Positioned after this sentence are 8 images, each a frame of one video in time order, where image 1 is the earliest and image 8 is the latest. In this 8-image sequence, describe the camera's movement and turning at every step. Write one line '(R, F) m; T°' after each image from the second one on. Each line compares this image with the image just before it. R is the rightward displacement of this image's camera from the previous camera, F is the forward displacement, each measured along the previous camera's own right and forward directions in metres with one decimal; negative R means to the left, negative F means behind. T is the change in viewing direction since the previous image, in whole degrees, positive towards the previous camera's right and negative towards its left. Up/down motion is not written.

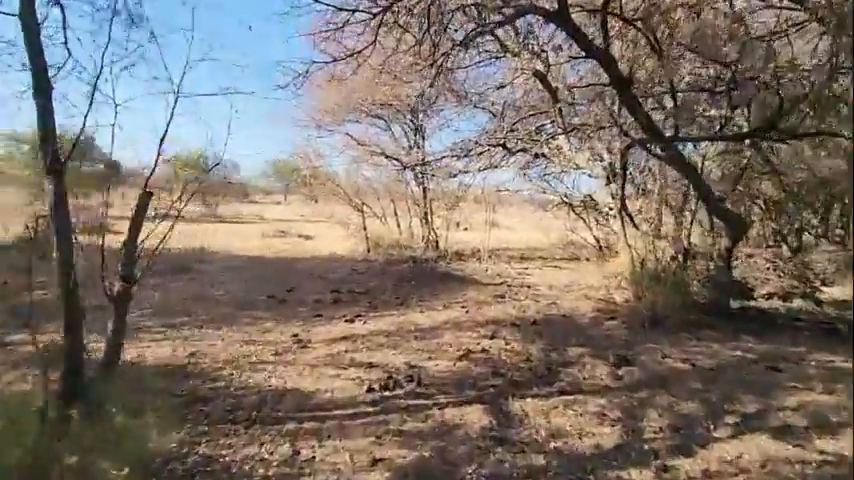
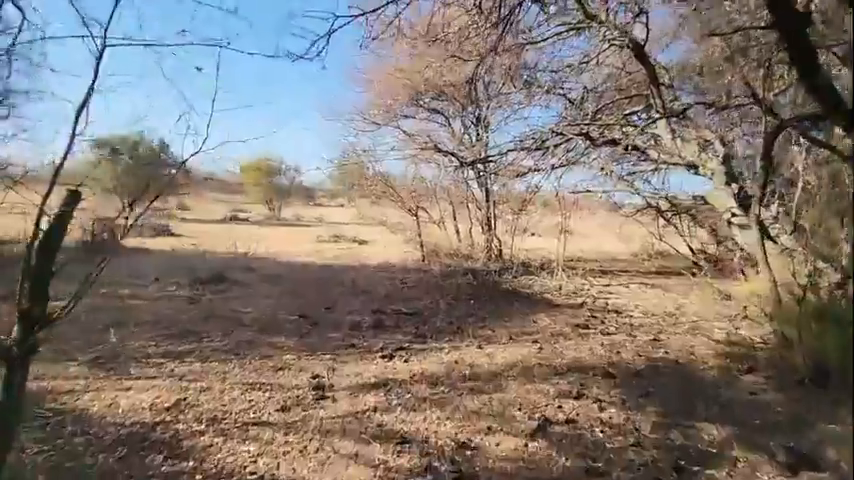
(0.0, +1.8) m; -8°
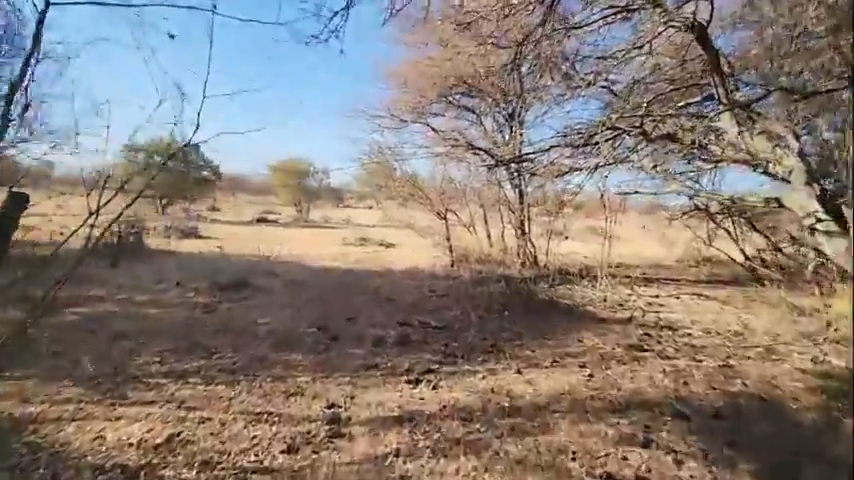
(-0.1, +0.8) m; -4°
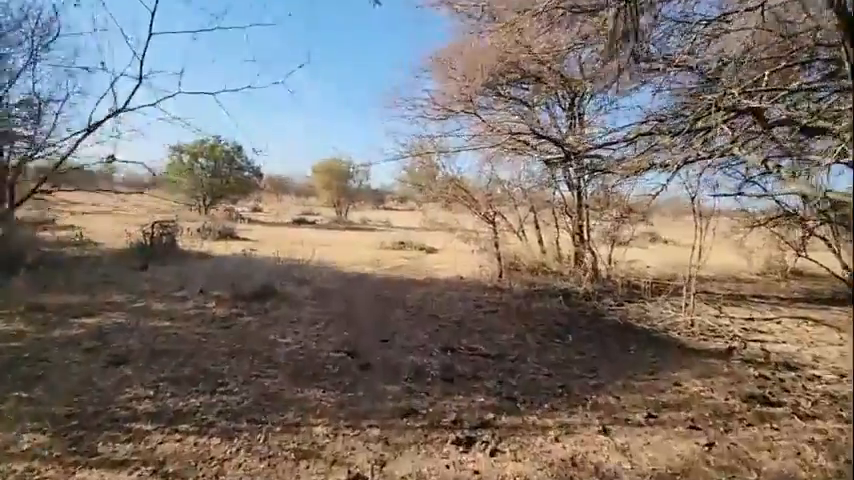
(-0.2, +1.3) m; -5°
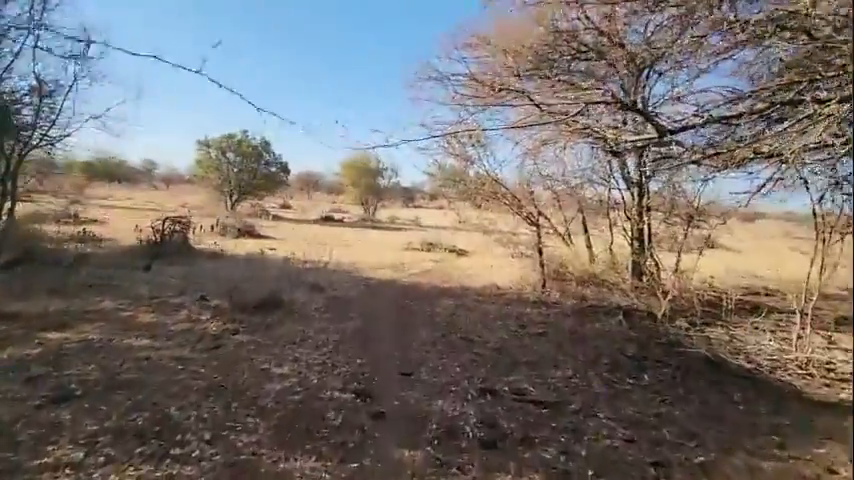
(-0.1, +1.5) m; -4°
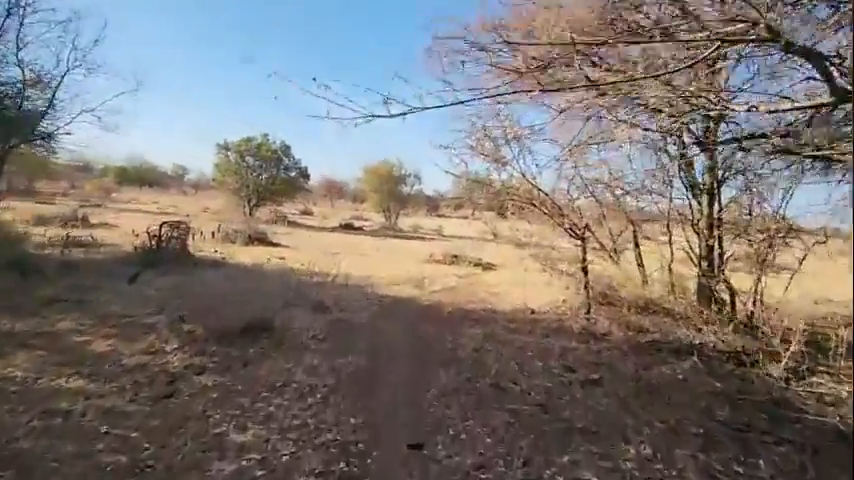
(0.0, +1.6) m; -3°
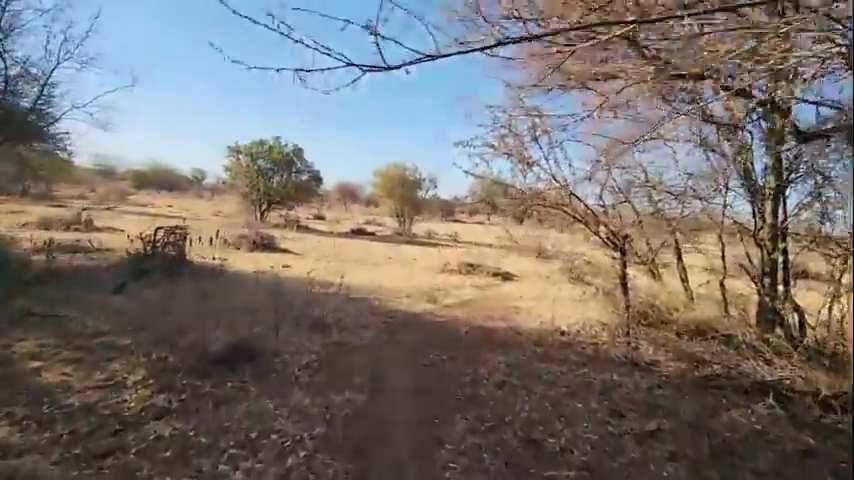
(0.0, +1.1) m; -2°
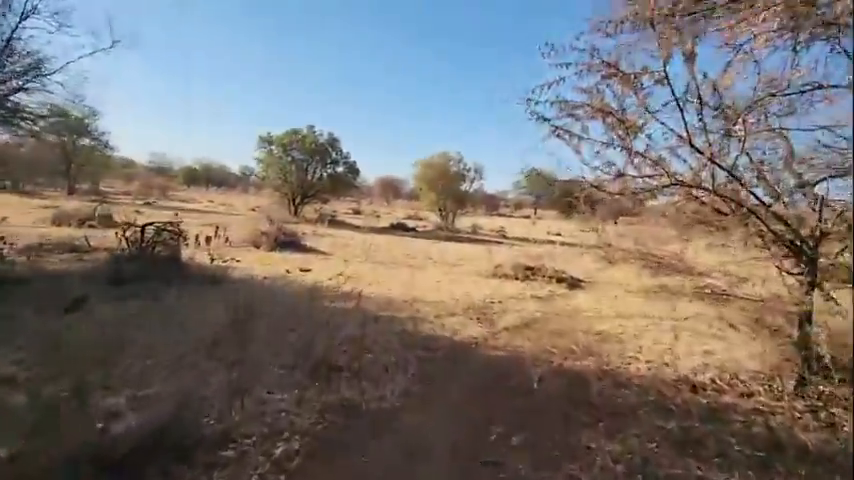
(-0.2, +2.6) m; -6°
